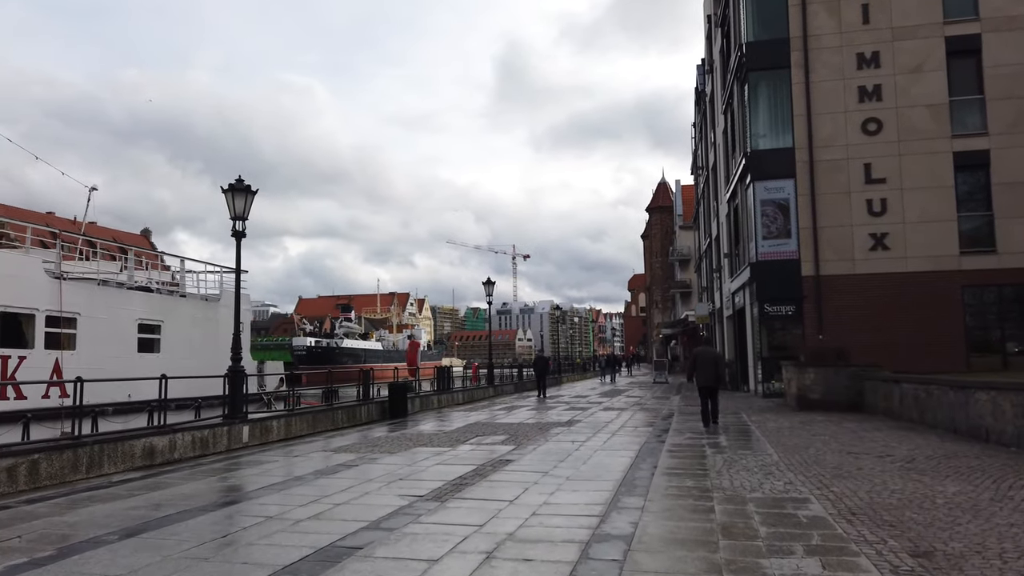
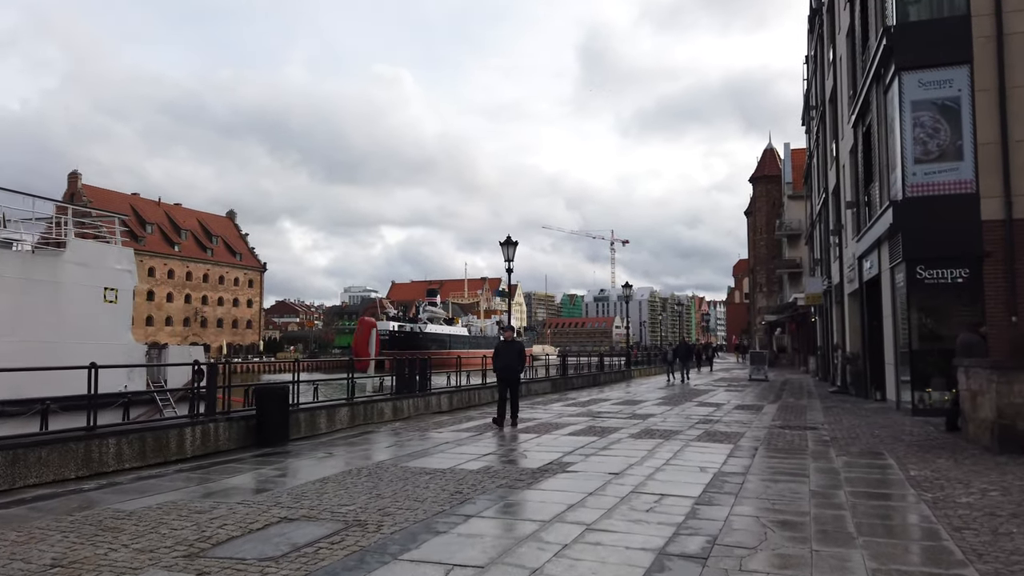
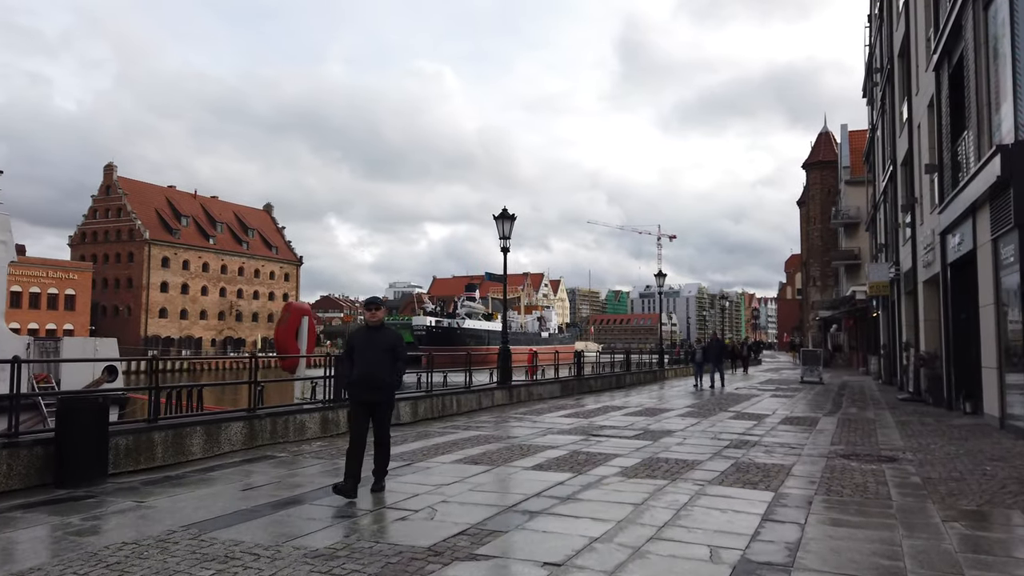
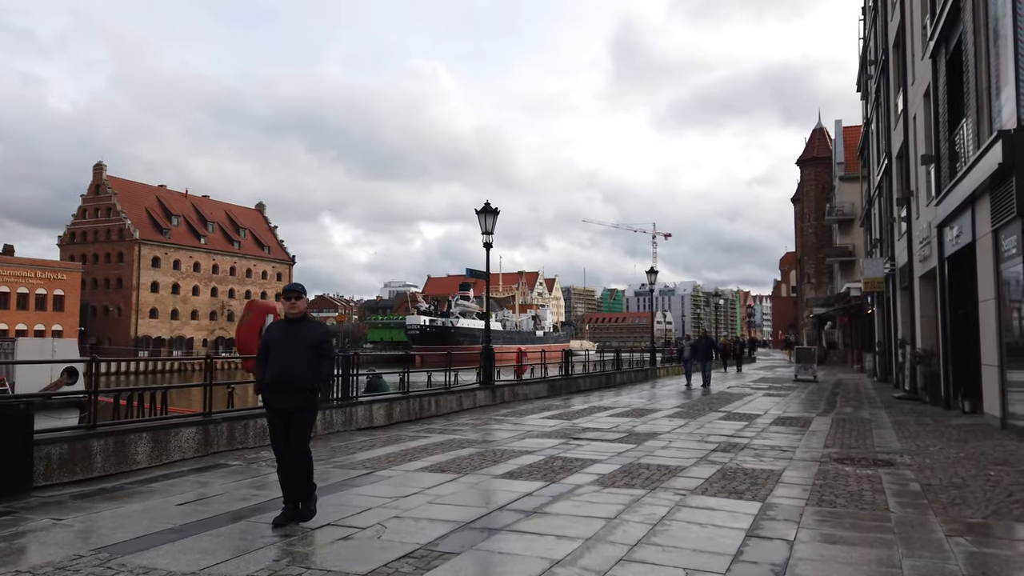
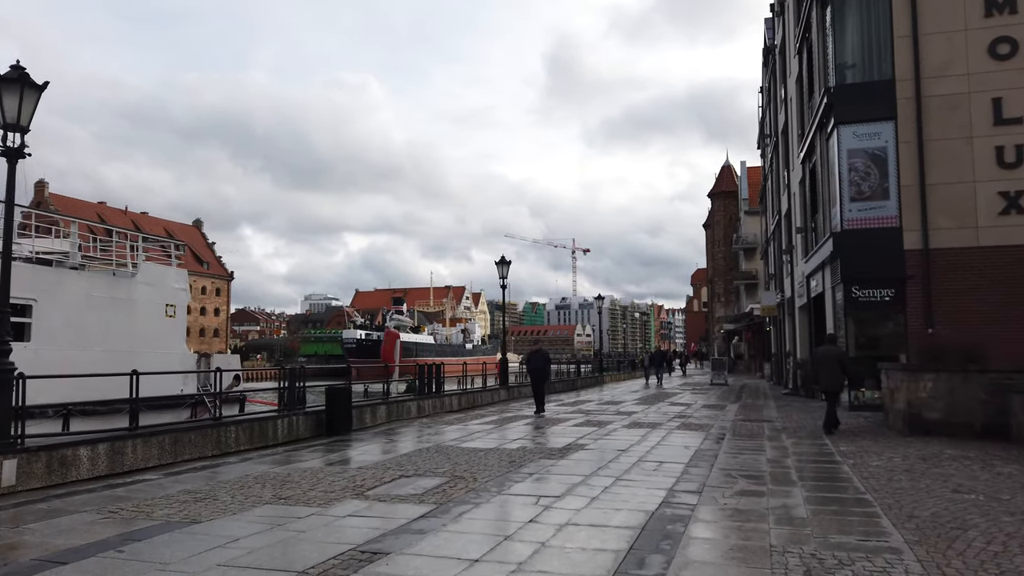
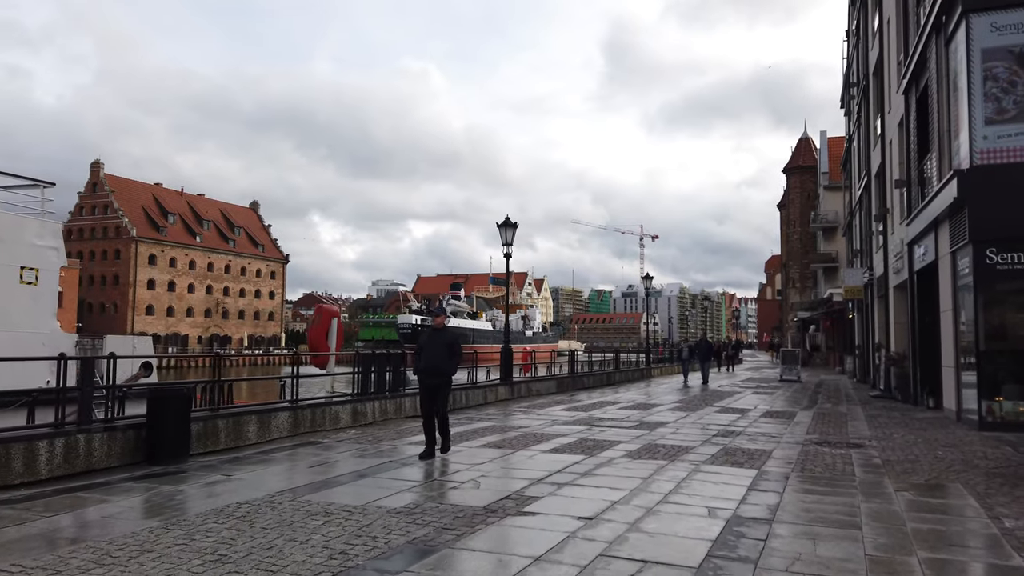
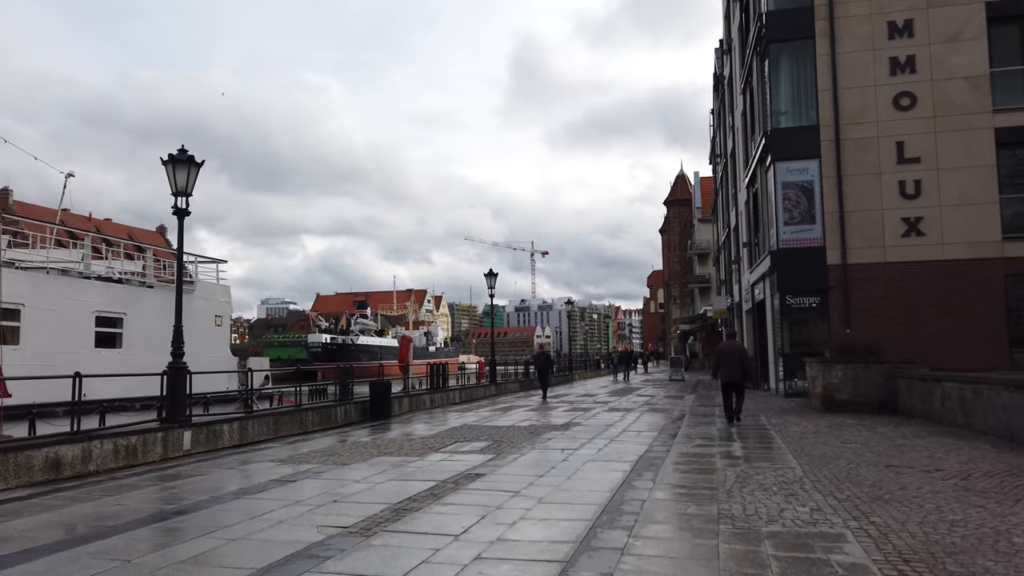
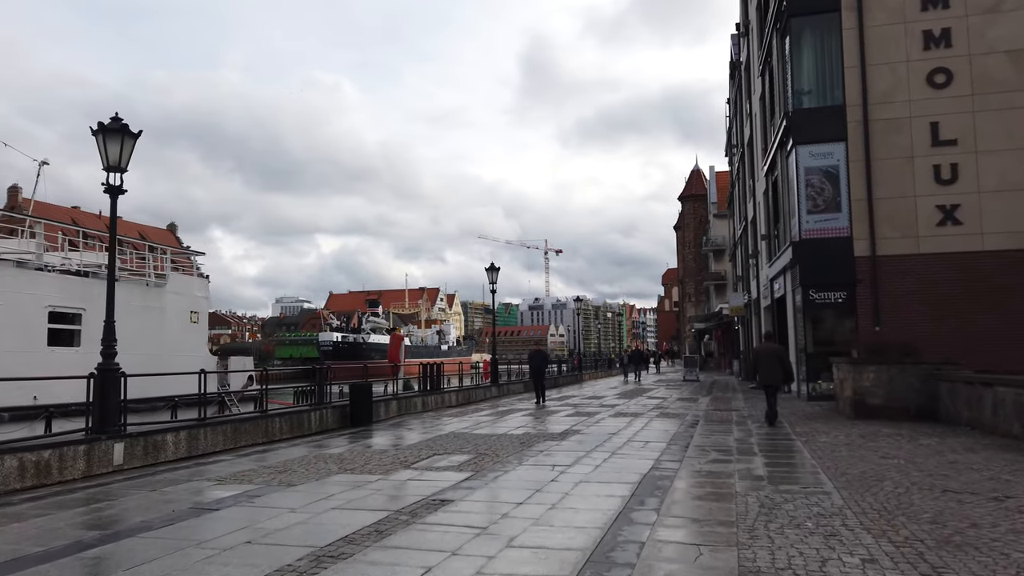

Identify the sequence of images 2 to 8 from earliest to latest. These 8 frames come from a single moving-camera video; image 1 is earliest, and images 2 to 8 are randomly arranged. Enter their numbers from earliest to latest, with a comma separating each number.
7, 8, 5, 2, 6, 3, 4
